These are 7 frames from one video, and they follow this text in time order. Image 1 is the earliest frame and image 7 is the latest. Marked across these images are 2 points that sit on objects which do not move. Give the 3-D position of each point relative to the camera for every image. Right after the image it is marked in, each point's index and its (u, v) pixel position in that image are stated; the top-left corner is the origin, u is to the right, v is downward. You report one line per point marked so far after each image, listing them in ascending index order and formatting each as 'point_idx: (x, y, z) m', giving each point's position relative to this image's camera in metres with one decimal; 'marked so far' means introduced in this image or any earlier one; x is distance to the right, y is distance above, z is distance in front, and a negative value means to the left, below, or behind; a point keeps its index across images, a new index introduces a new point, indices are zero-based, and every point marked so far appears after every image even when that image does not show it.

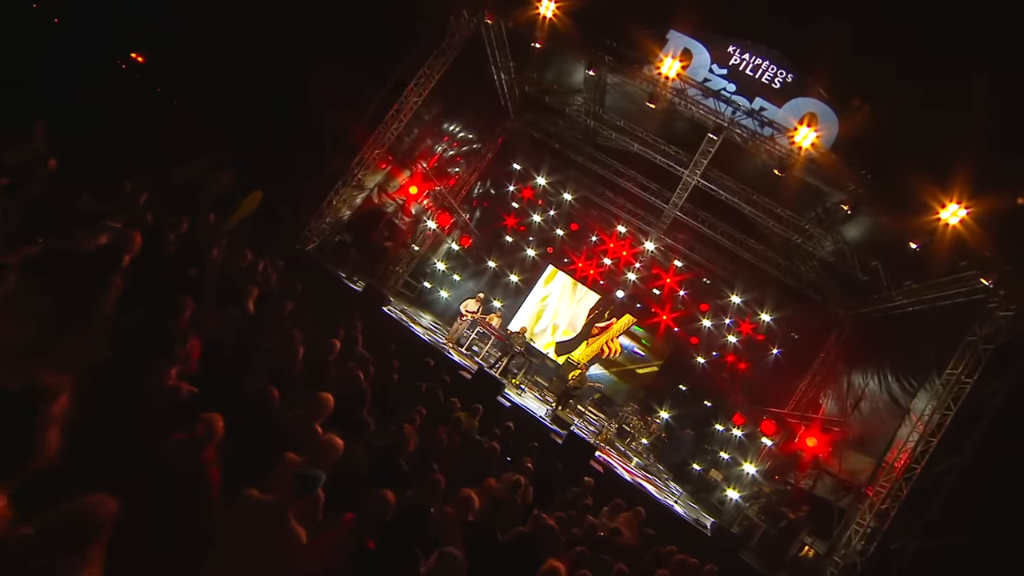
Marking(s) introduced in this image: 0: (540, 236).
0: (+1.2, +2.1, +21.0) m
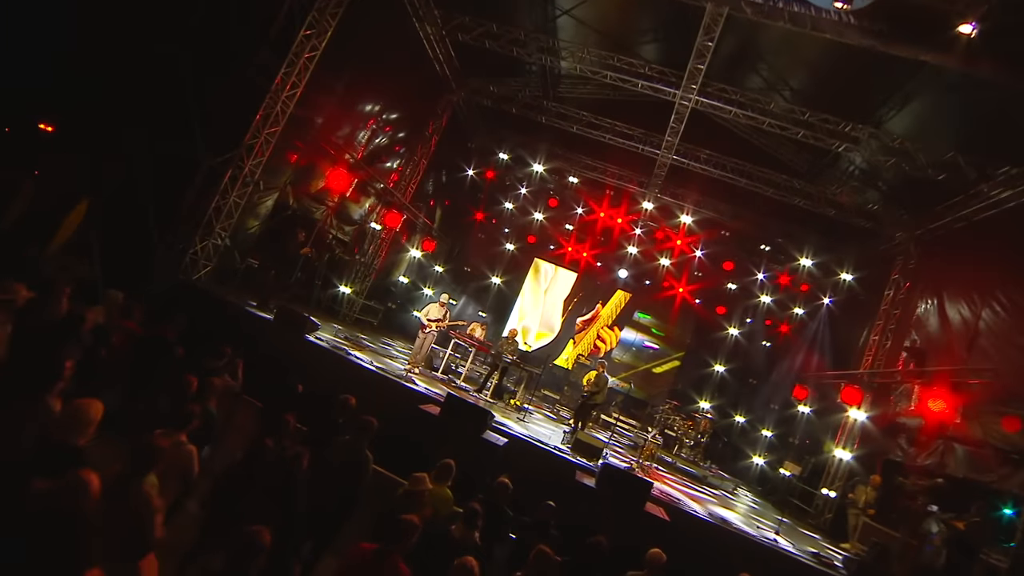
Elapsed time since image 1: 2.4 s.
0: (+0.2, +2.2, +17.7) m
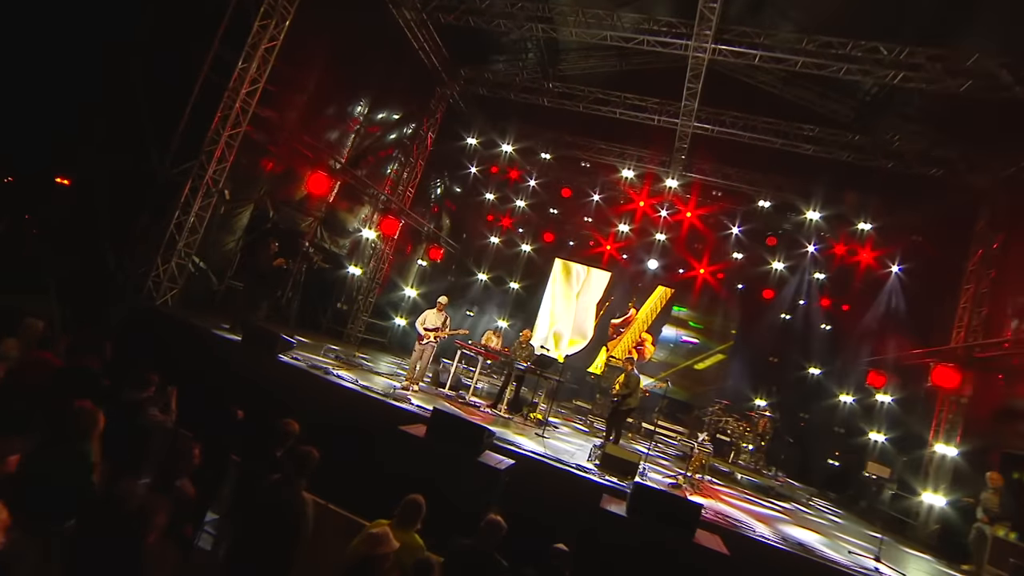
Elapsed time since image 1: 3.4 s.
0: (+0.6, +2.1, +16.4) m
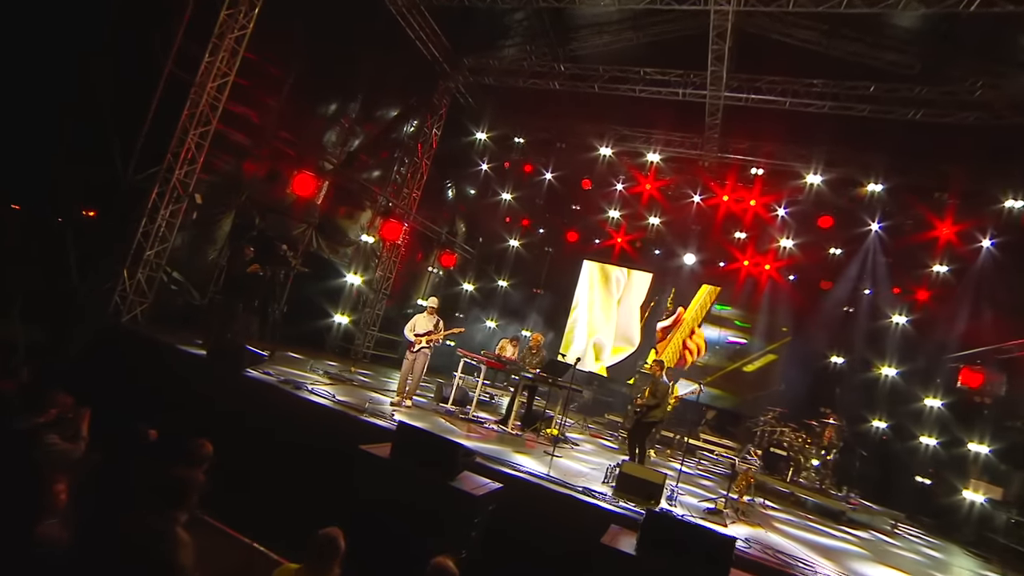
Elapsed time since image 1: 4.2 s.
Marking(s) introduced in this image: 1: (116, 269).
0: (+1.2, +1.9, +15.2) m
1: (-5.7, +0.3, +7.4) m
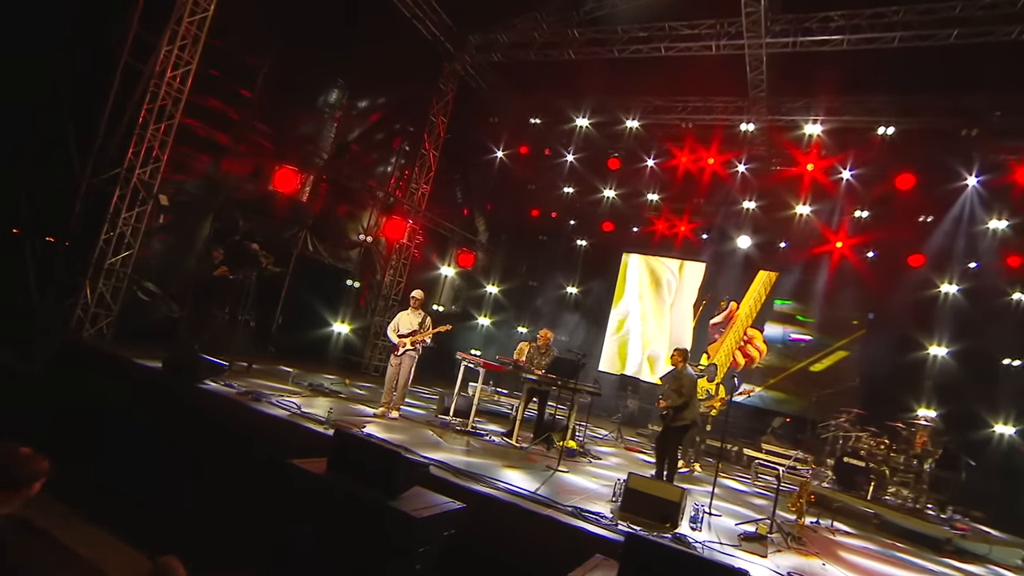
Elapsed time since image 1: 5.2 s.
0: (+2.0, +2.0, +13.8) m
1: (-5.7, +0.1, +6.8) m
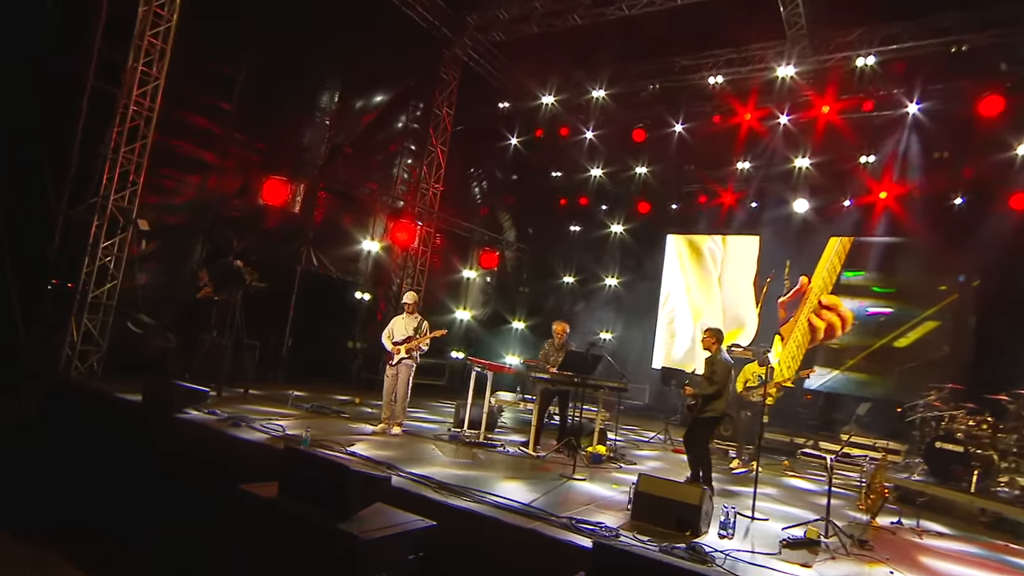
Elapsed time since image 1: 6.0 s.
0: (+2.5, +2.2, +12.6) m
1: (-5.6, -0.4, +6.5) m
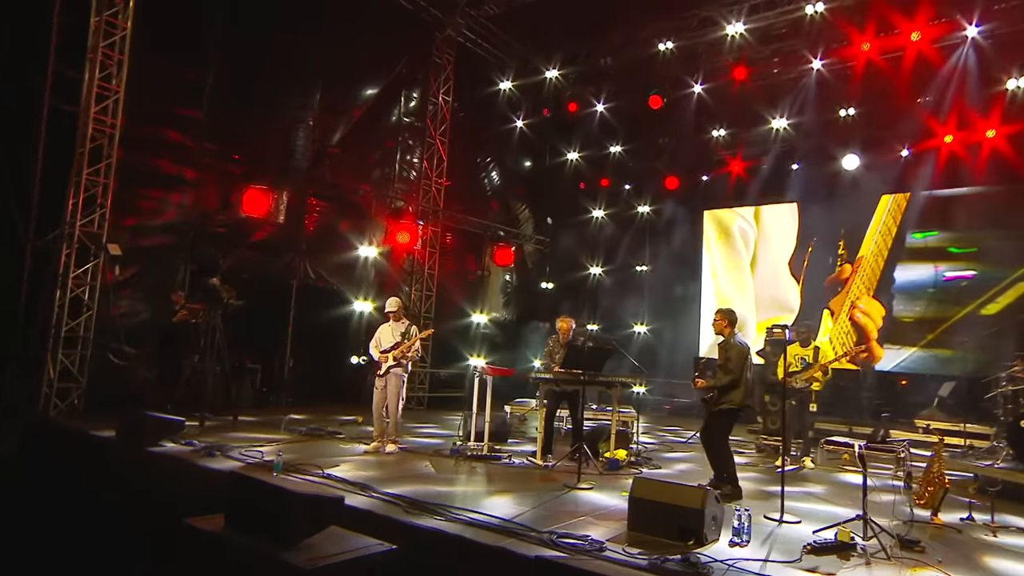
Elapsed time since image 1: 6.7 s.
0: (+2.8, +2.5, +11.5) m
1: (-5.6, -0.8, +6.1) m
